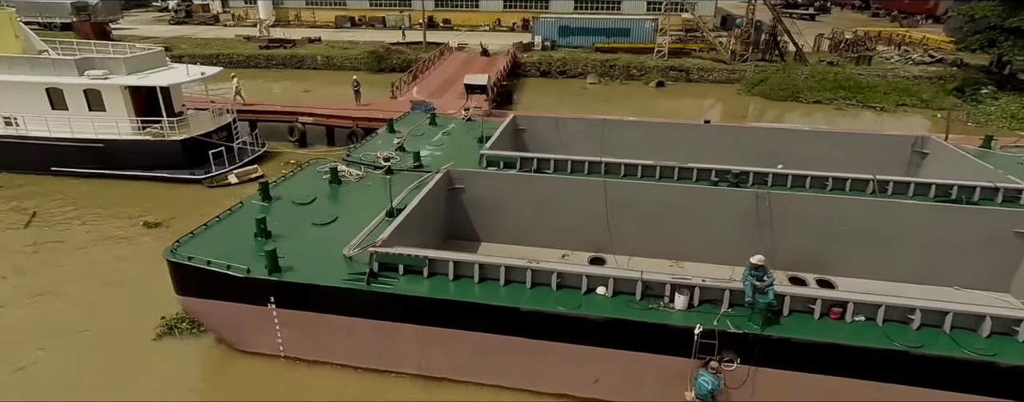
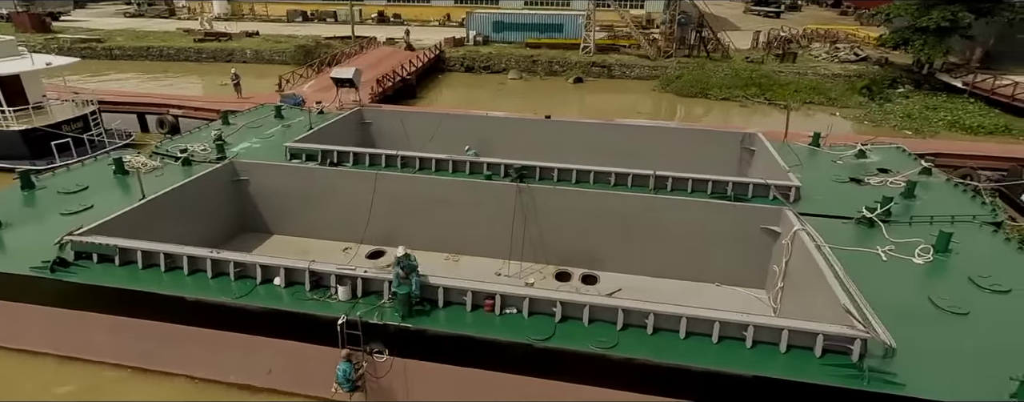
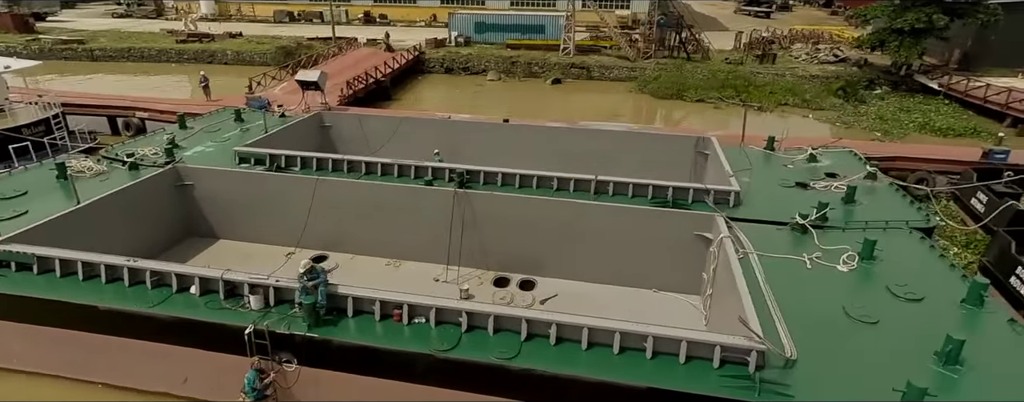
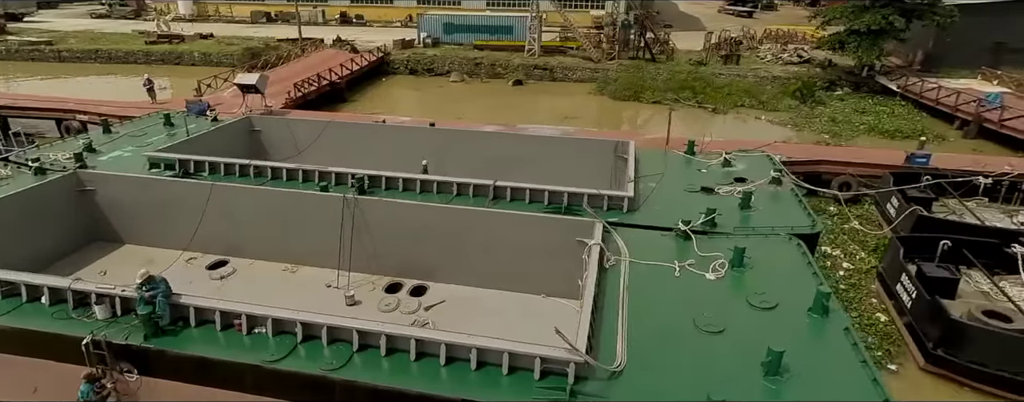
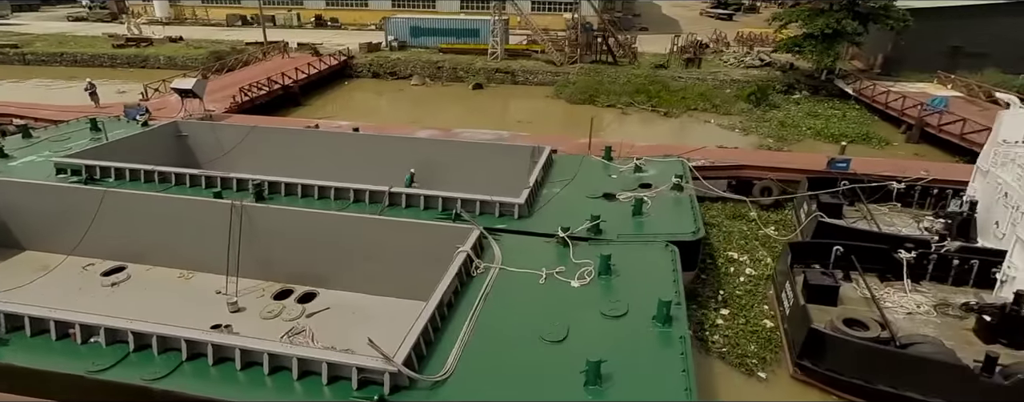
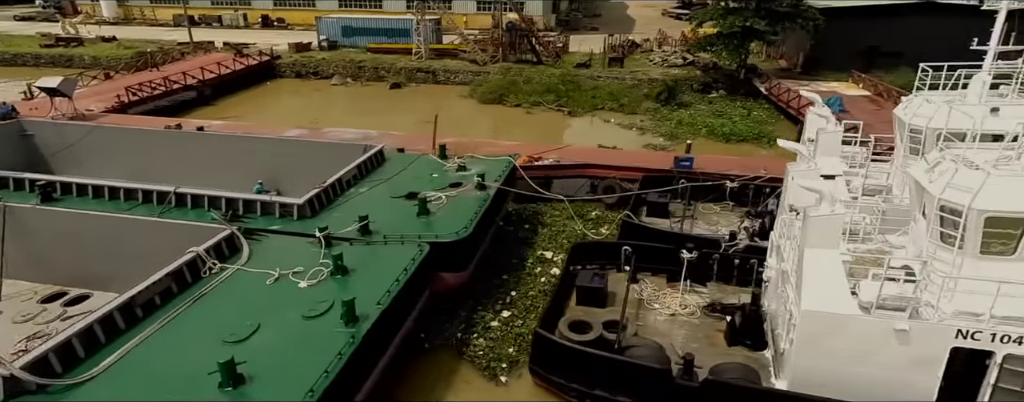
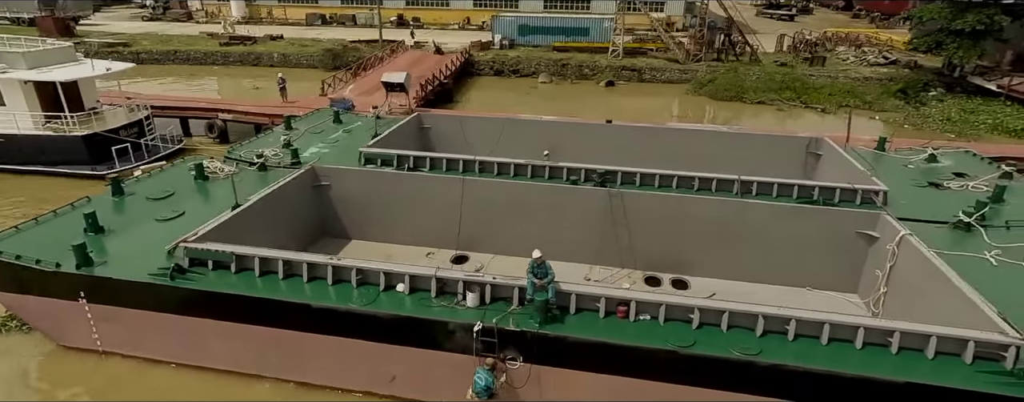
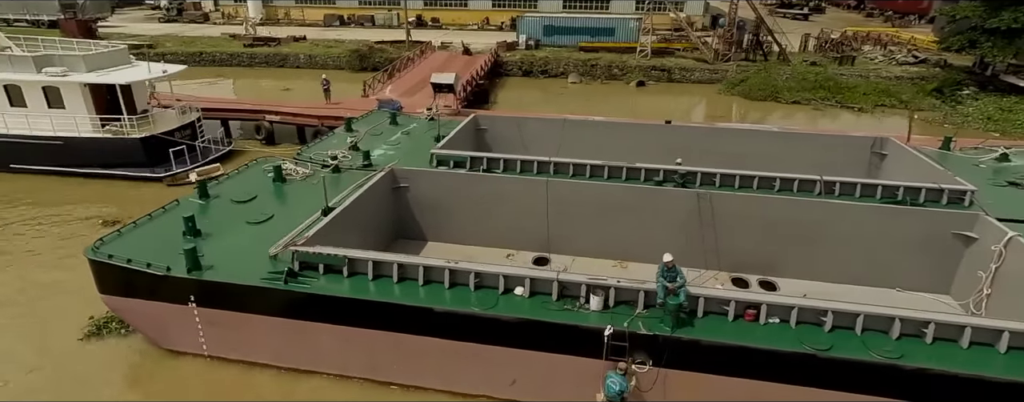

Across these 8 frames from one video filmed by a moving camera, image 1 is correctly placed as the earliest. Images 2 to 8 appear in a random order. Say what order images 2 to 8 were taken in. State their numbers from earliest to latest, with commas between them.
8, 7, 2, 3, 4, 5, 6
